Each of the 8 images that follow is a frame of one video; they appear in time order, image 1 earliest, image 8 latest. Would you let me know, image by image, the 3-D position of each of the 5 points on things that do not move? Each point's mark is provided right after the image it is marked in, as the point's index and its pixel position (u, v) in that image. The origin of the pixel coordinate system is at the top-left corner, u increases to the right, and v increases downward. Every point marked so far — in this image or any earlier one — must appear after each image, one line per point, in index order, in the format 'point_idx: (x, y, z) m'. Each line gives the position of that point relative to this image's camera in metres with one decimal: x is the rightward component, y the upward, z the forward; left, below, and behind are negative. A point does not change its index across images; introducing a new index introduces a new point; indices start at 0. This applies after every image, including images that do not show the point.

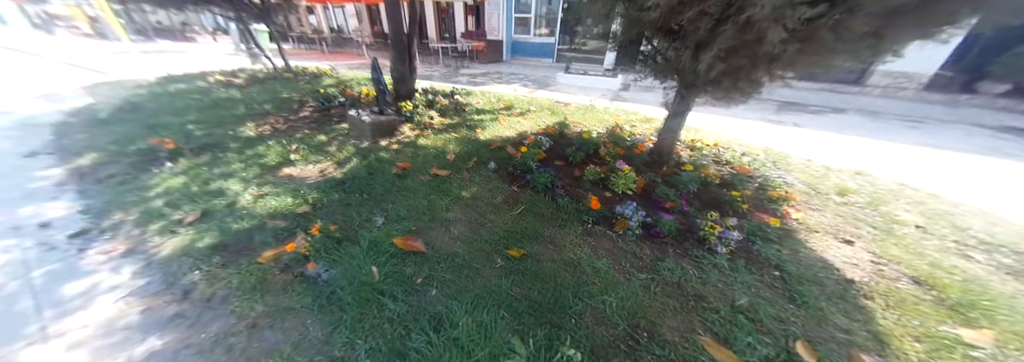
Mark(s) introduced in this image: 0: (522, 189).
0: (+0.1, -0.1, +1.9) m
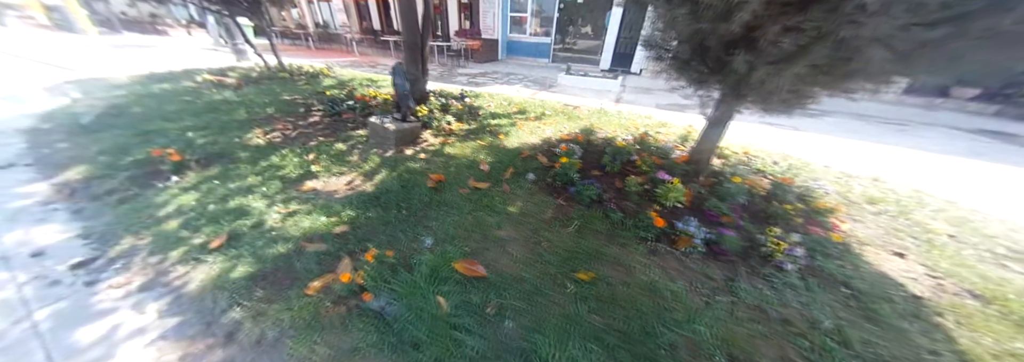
0: (+0.4, -0.2, +1.9) m
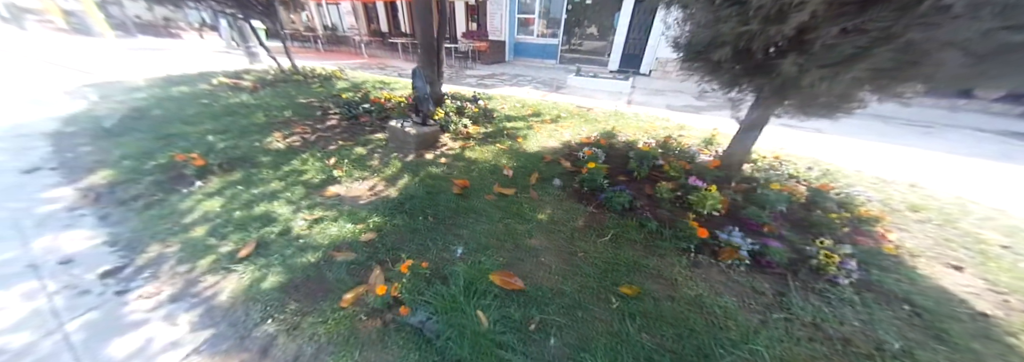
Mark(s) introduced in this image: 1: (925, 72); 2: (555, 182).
0: (+0.6, -0.2, +1.8) m
1: (+1.9, +0.5, +1.1) m
2: (+0.4, 0.0, +2.1) m
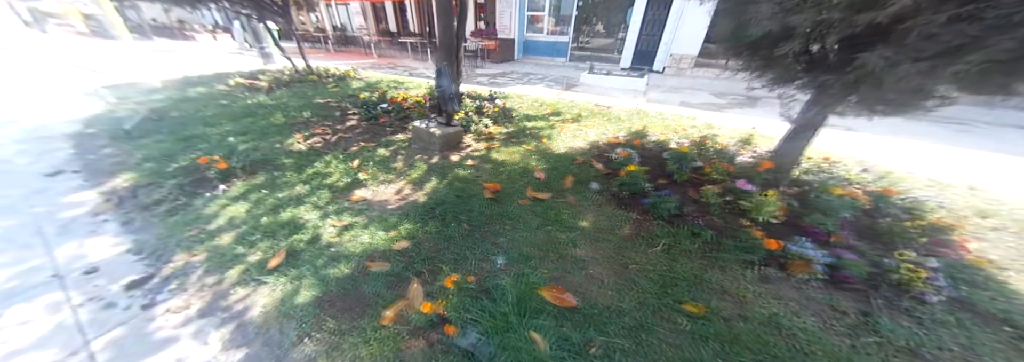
0: (+0.9, -0.2, +1.7) m
1: (+2.1, +0.5, +1.0) m
2: (+0.6, 0.0, +1.9) m
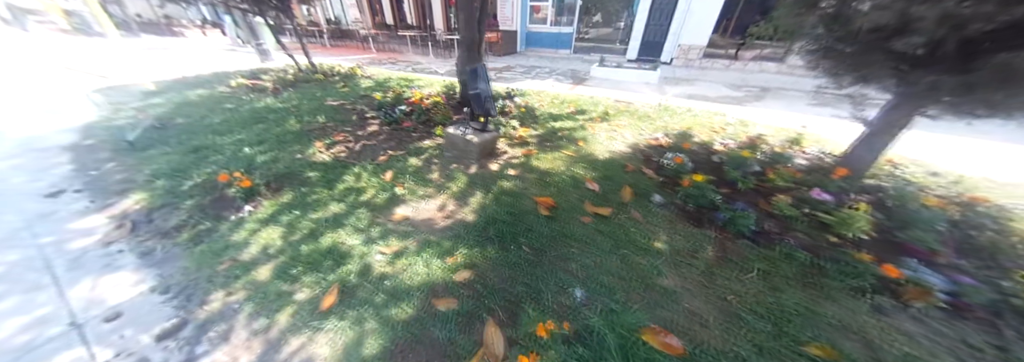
0: (+1.3, -0.3, +1.5) m
1: (+2.5, +0.4, +0.8) m
2: (+1.0, -0.1, +1.8) m
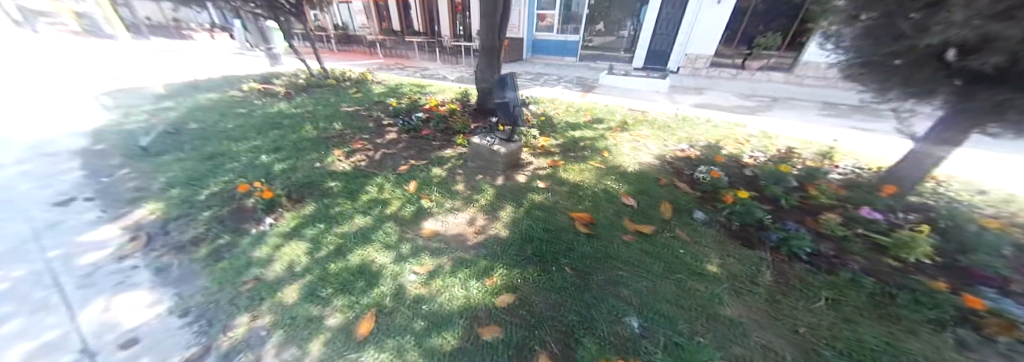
0: (+1.5, -0.4, +1.4) m
1: (+2.8, +0.3, +0.7) m
2: (+1.2, -0.2, +1.7) m
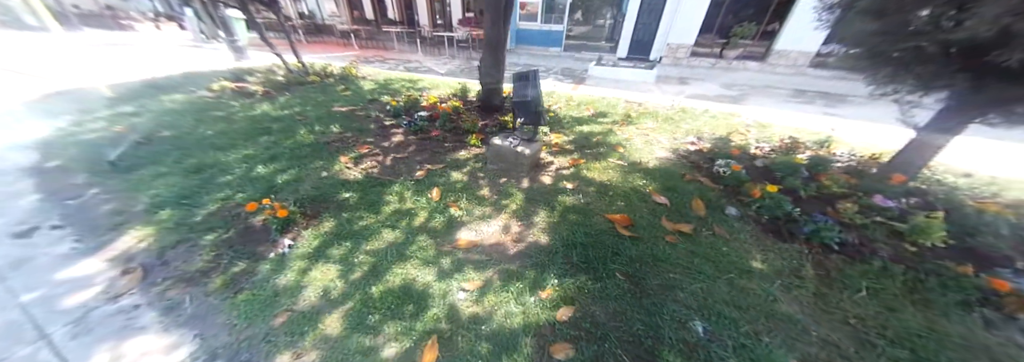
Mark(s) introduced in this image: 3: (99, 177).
0: (+1.8, -0.4, +1.5) m
1: (+3.0, +0.3, +0.9) m
2: (+1.5, -0.2, +1.7) m
3: (-3.3, 0.0, +2.0) m
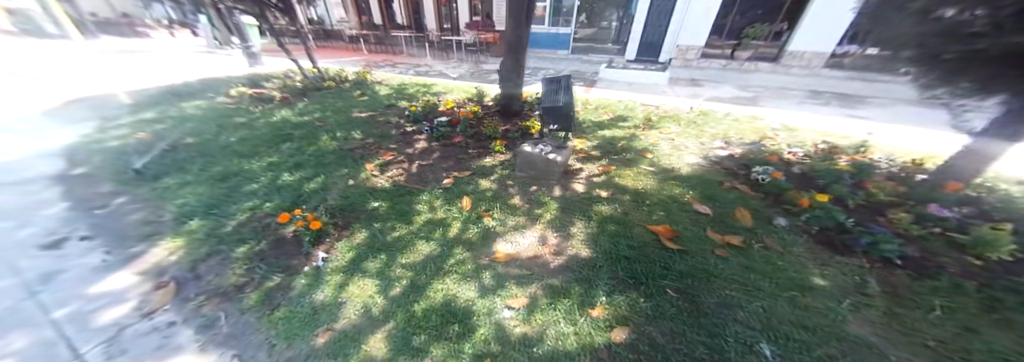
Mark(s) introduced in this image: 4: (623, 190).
0: (+2.0, -0.5, +1.4) m
1: (+3.3, +0.3, +0.8) m
2: (+1.7, -0.3, +1.6) m
3: (-3.0, 0.0, +2.0) m
4: (+0.8, -0.1, +1.9) m
